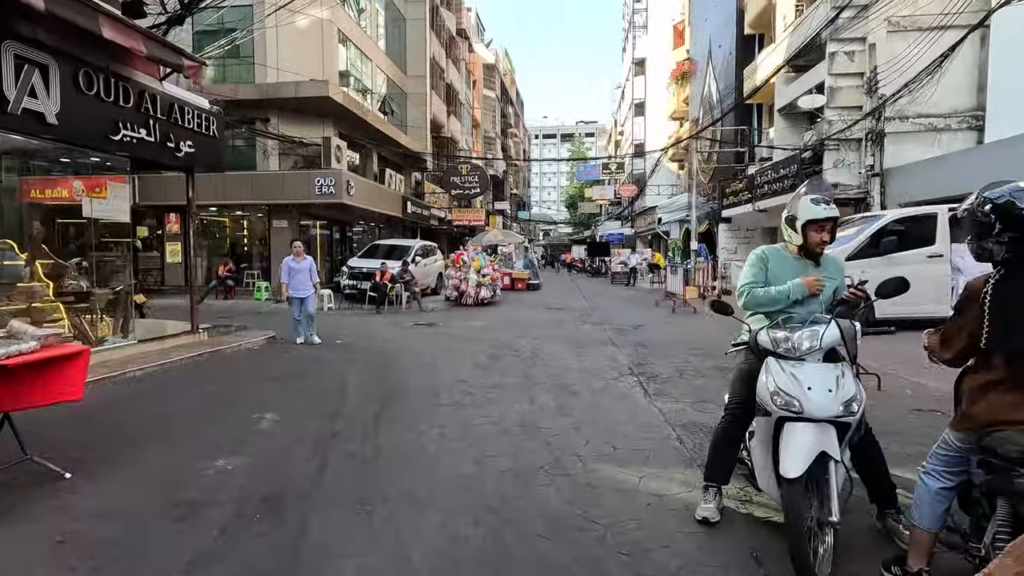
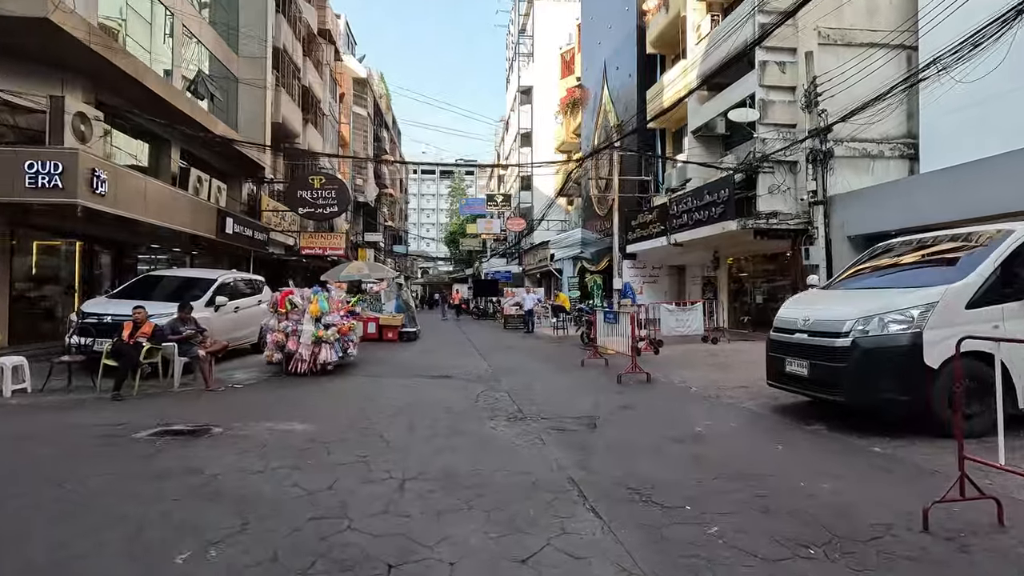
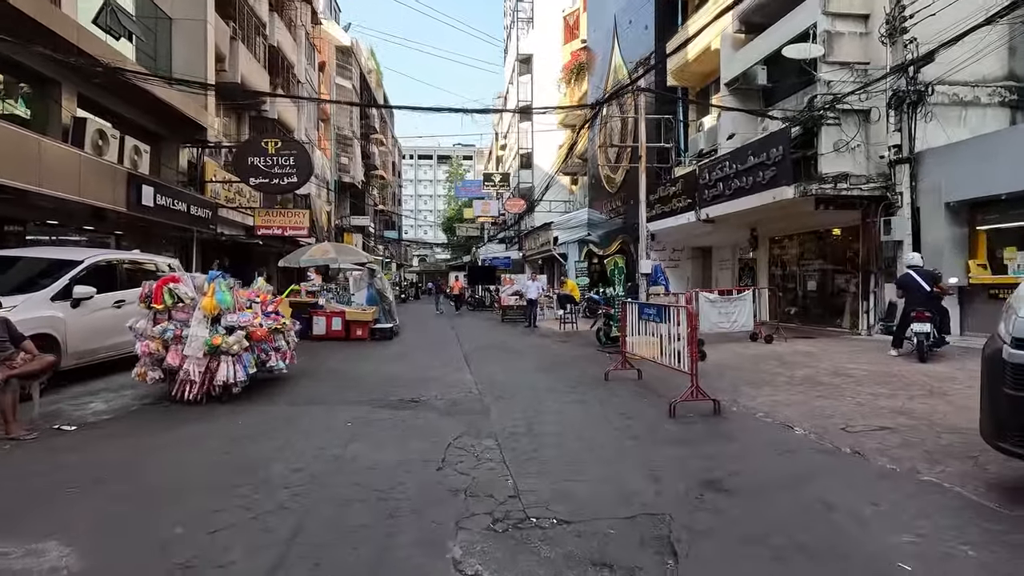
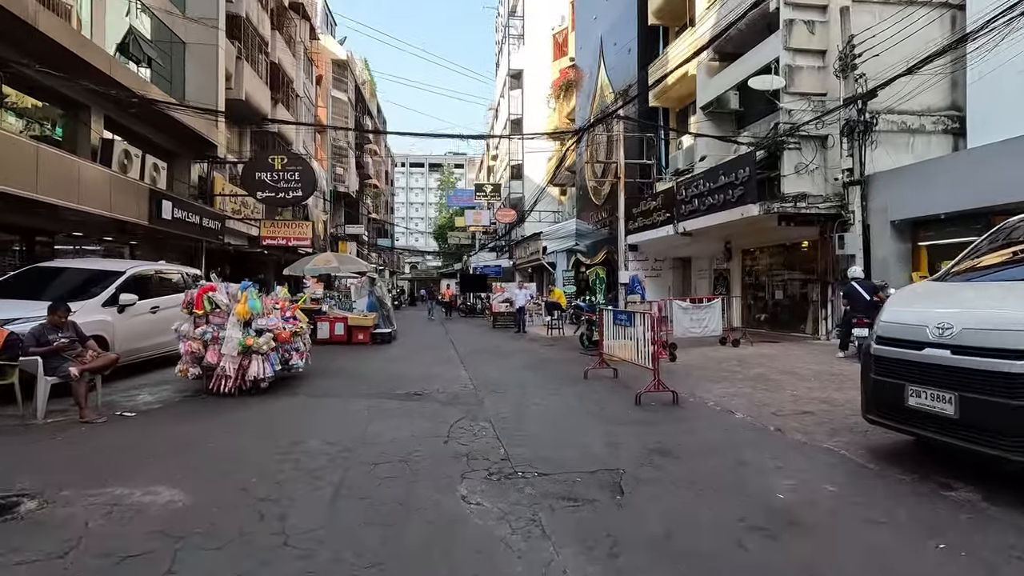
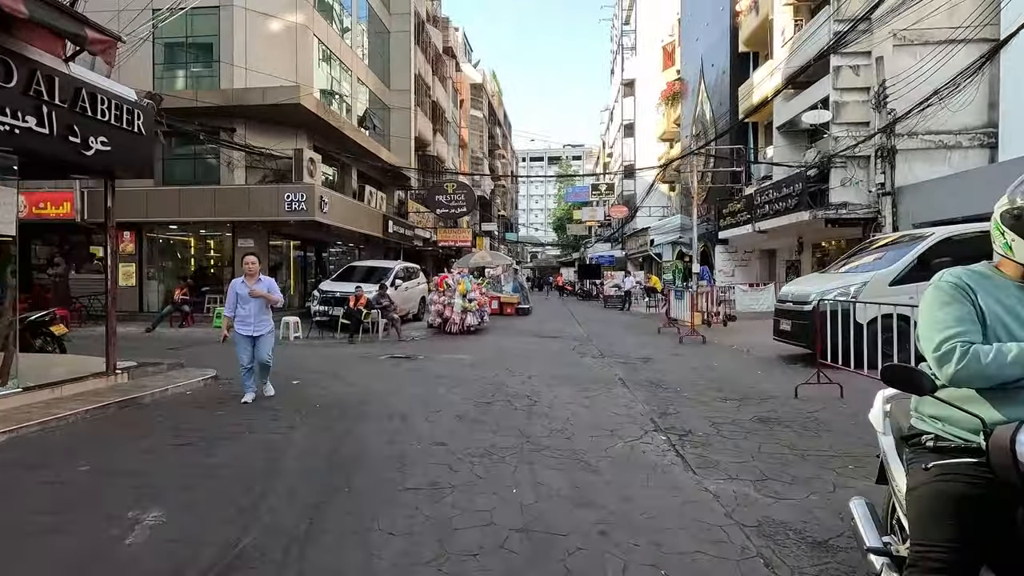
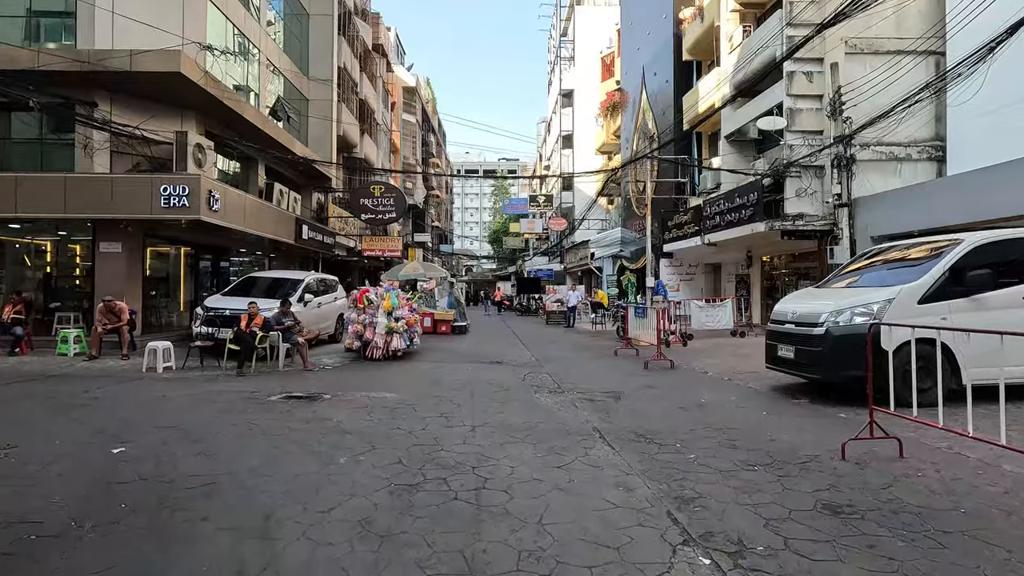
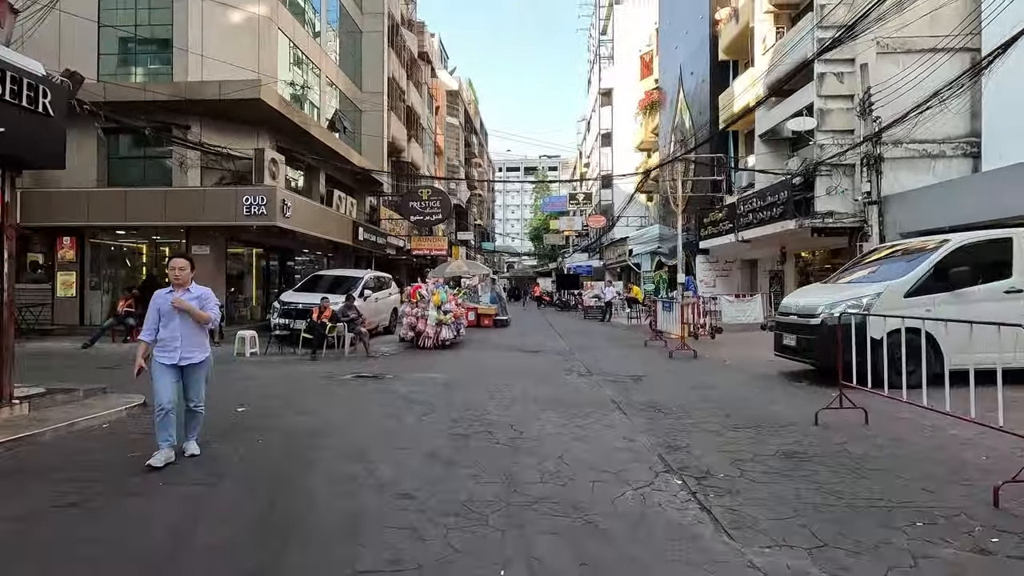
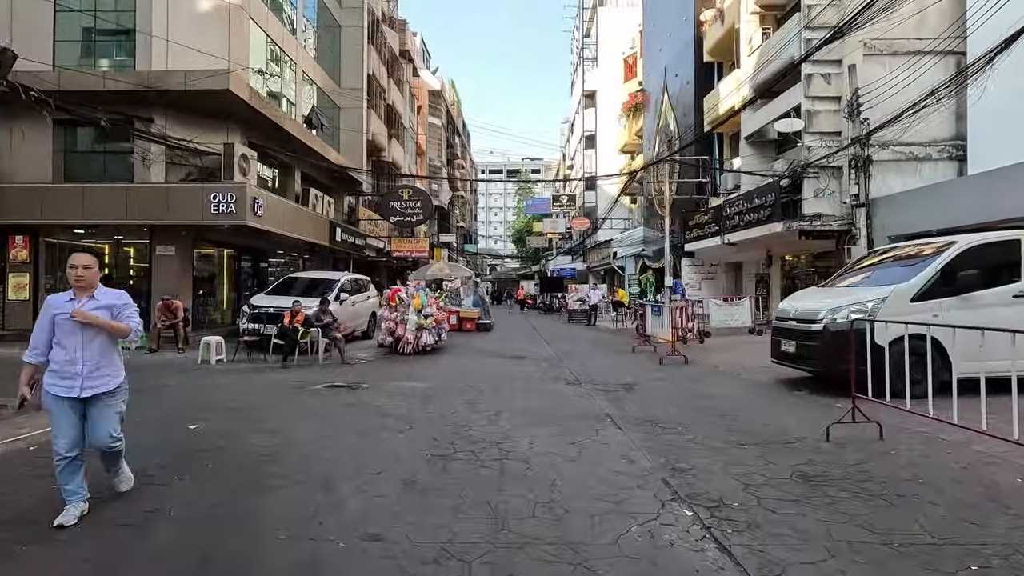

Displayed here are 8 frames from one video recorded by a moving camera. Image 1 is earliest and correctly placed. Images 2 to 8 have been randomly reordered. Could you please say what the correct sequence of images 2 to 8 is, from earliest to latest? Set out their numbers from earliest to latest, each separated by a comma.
5, 7, 8, 6, 2, 4, 3
